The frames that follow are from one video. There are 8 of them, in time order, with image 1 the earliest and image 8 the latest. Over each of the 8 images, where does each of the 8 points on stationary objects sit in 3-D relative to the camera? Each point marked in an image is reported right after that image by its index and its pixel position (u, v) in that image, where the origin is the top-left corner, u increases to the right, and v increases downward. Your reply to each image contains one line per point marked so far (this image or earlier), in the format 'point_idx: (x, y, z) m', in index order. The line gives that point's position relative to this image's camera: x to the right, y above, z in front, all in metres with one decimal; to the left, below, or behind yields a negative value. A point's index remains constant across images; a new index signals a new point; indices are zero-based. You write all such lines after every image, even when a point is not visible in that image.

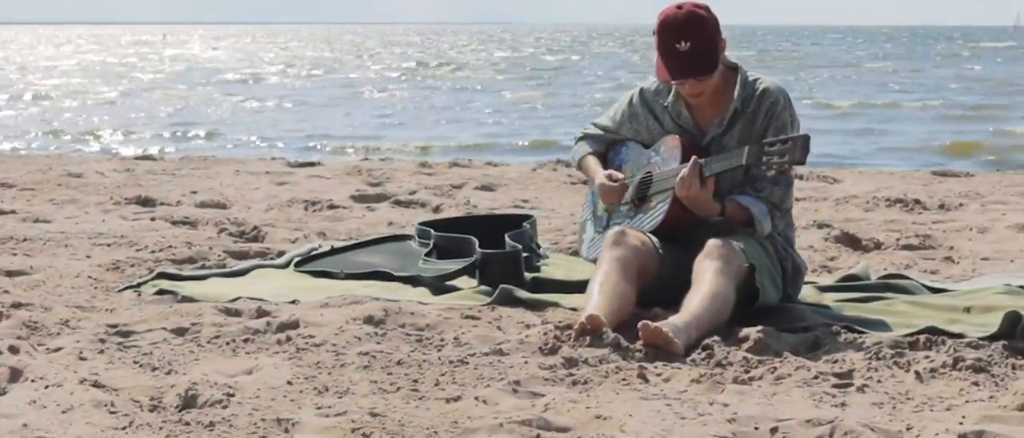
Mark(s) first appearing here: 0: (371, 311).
0: (-0.3, -0.2, +3.9) m
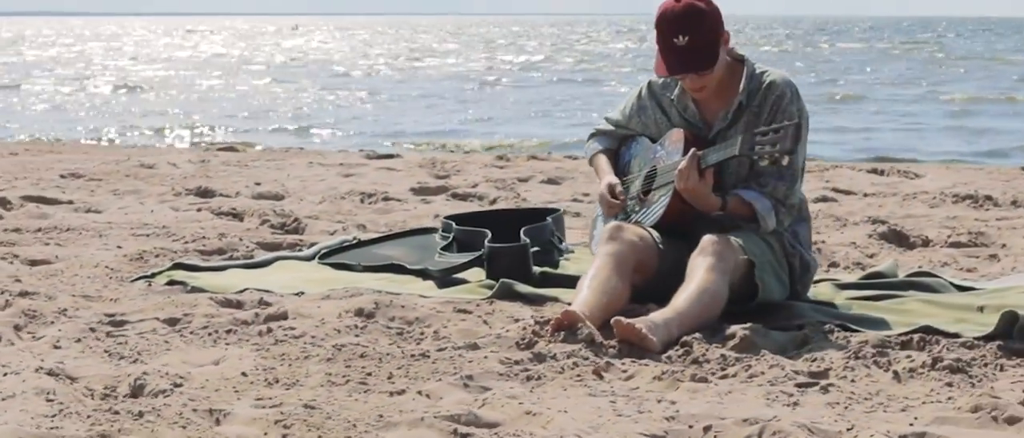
0: (-0.3, -0.2, +3.9) m
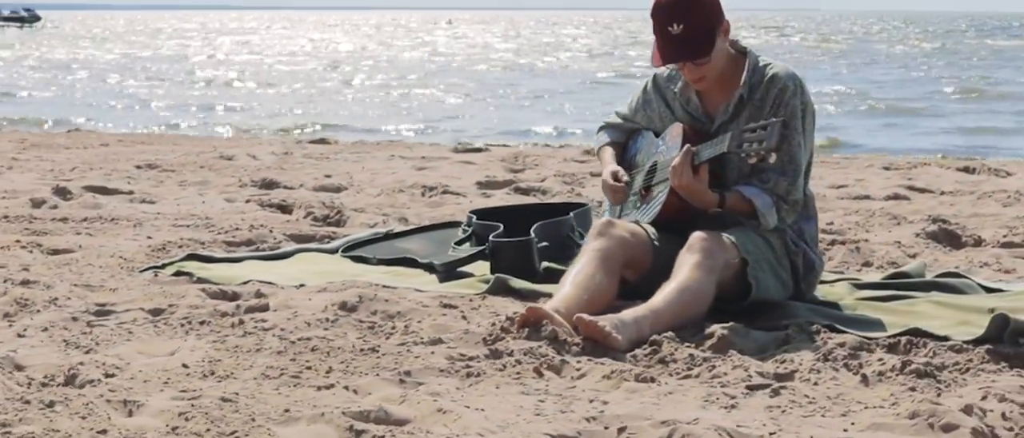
0: (-0.4, -0.2, +3.9) m
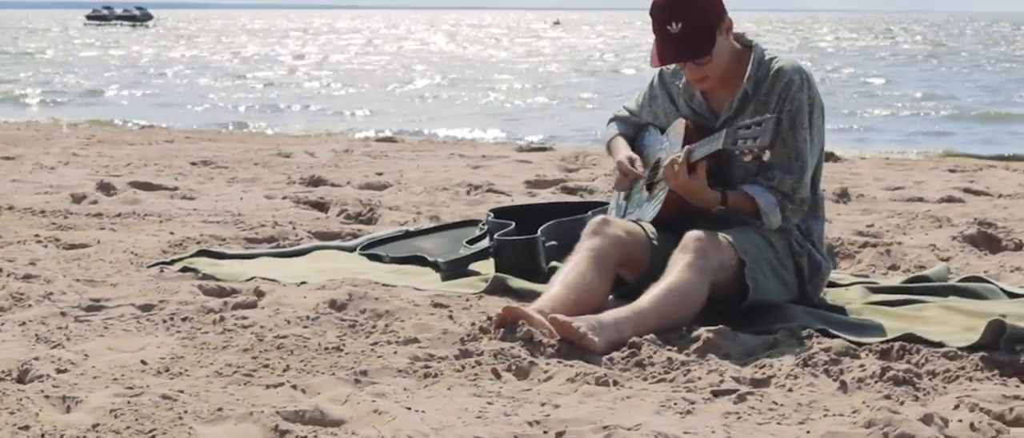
0: (-0.4, -0.2, +3.8) m
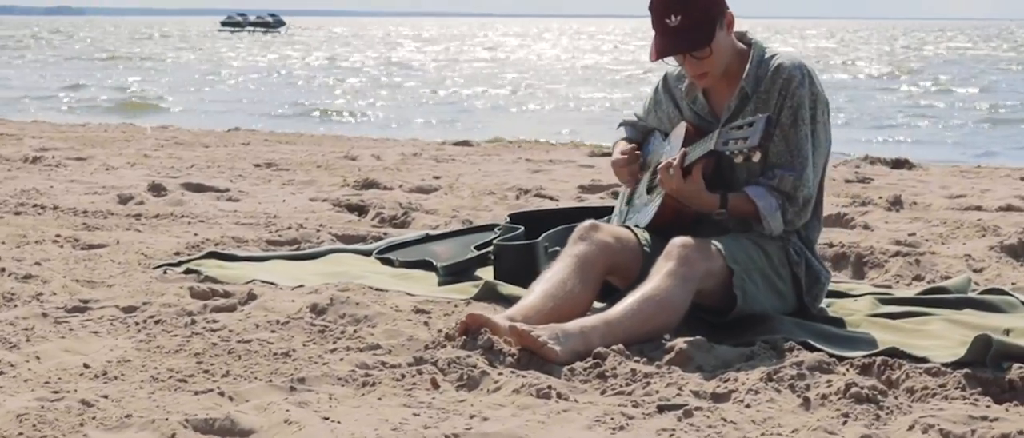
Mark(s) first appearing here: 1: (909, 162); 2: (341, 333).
0: (-0.4, -0.2, +3.7) m
1: (+2.0, +0.3, +8.9) m
2: (-0.3, -0.2, +3.4) m
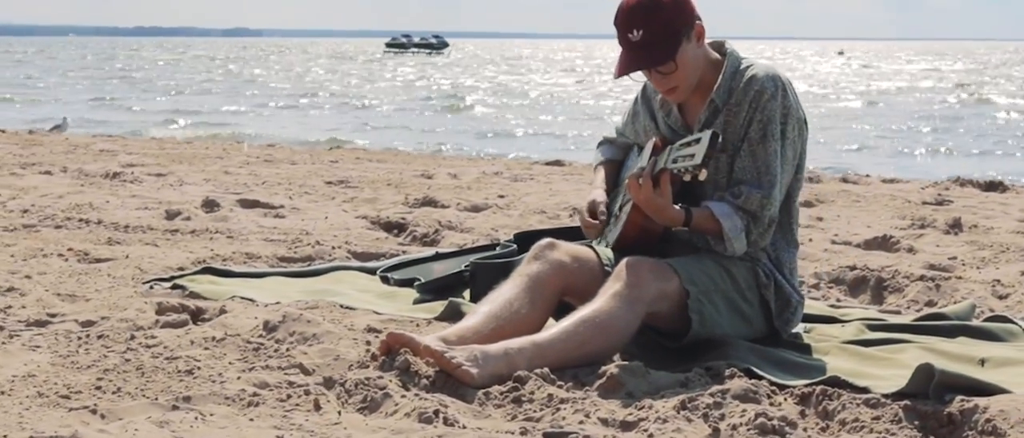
0: (-0.5, -0.2, +3.7) m
1: (+2.4, +0.2, +8.6) m
2: (-0.4, -0.3, +3.3) m
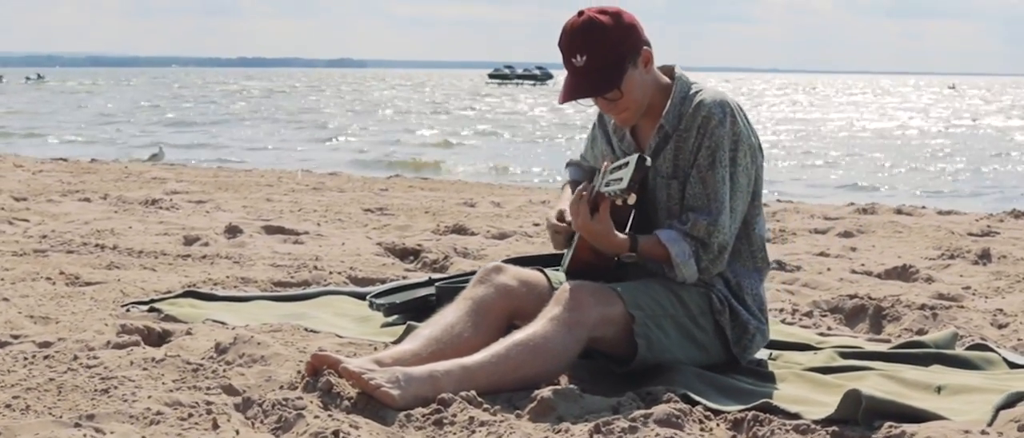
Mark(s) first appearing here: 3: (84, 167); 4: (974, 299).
0: (-0.6, -0.2, +3.6) m
1: (+2.6, 0.0, +8.4) m
2: (-0.5, -0.3, +3.3) m
3: (-2.7, +0.3, +11.0) m
4: (+1.3, -0.2, +4.8) m
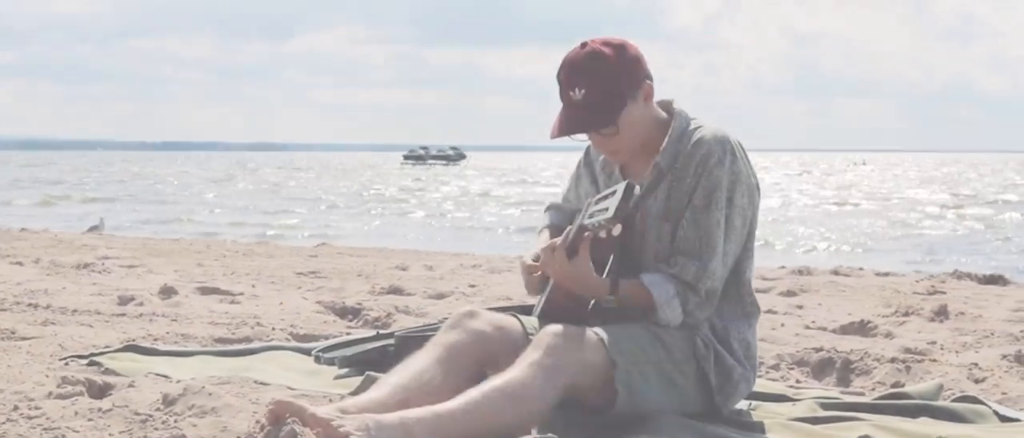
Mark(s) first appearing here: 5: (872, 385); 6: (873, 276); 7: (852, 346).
0: (-0.6, -0.3, +3.4) m
1: (+2.3, -0.3, +8.3) m
2: (-0.6, -0.4, +3.1) m
3: (-3.1, -0.1, +10.7) m
4: (+1.1, -0.4, +4.7) m
5: (+0.9, -0.4, +4.1) m
6: (+1.8, -0.3, +8.9) m
7: (+0.9, -0.4, +4.8) m
